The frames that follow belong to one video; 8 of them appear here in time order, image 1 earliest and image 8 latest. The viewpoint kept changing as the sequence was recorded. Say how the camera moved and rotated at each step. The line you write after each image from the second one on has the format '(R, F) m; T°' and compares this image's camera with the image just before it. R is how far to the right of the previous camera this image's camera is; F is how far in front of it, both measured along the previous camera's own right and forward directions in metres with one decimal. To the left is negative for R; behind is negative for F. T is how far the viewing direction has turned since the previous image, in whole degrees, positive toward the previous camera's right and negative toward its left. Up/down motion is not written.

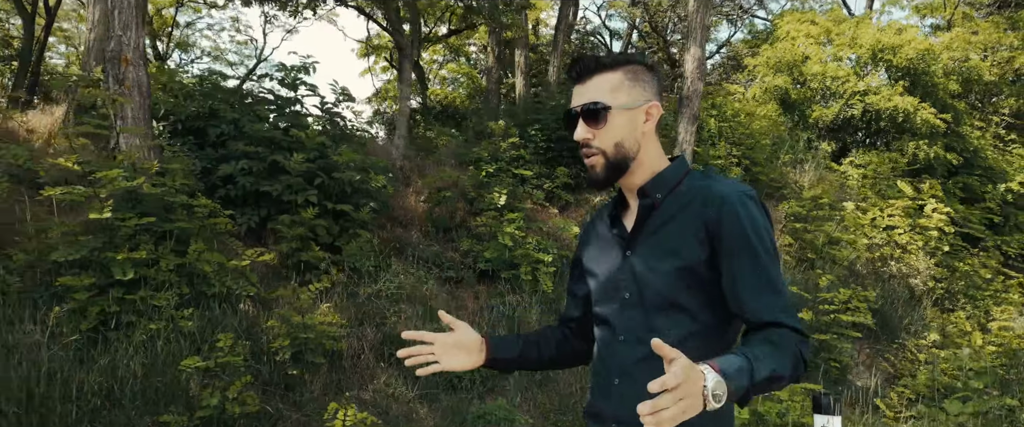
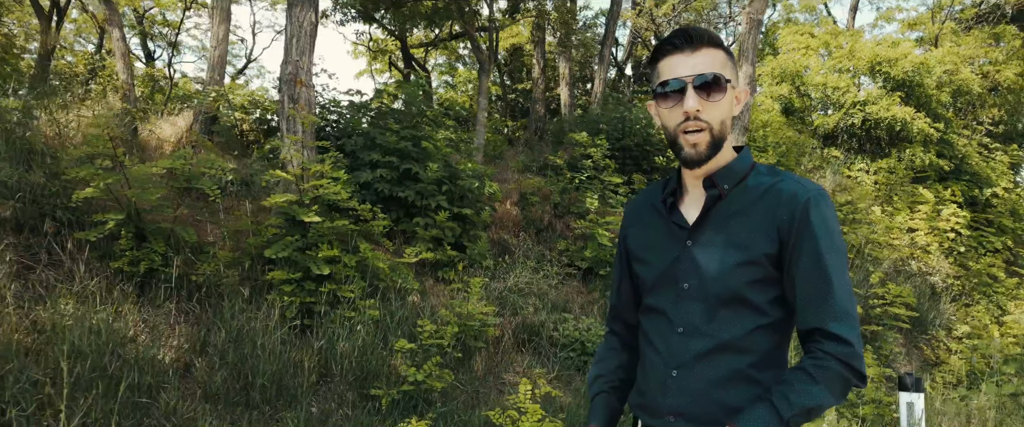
(-1.4, -0.7) m; +2°
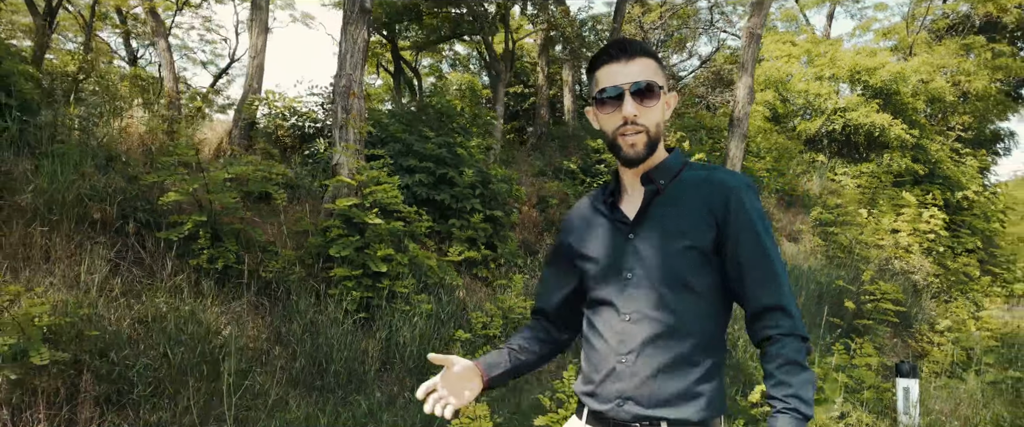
(-0.6, -0.5) m; +2°
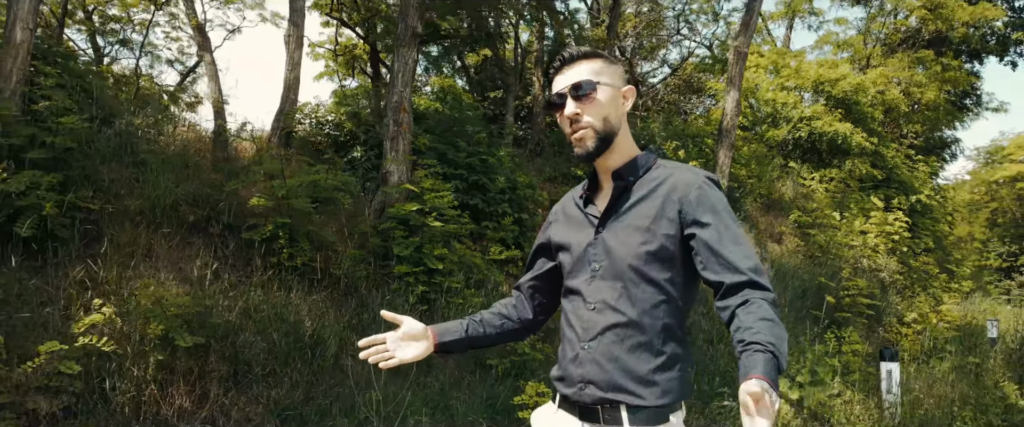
(-0.8, -0.7) m; +3°
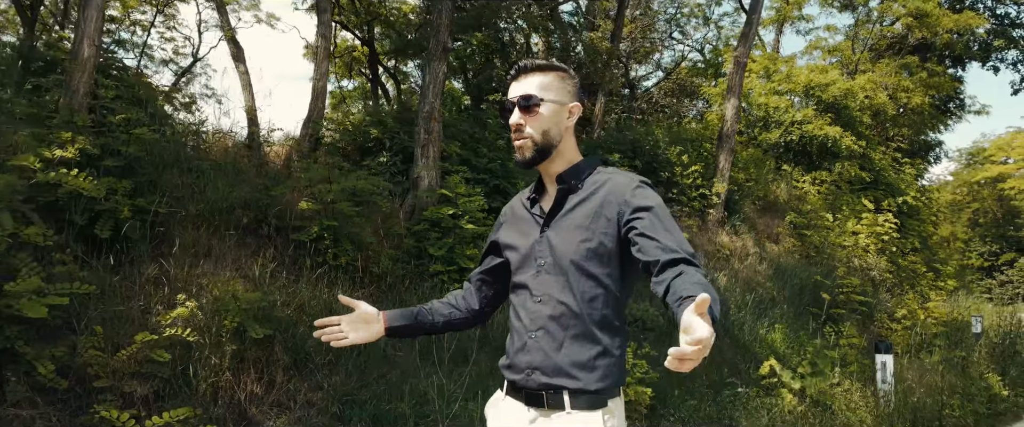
(-0.4, -0.5) m; +1°
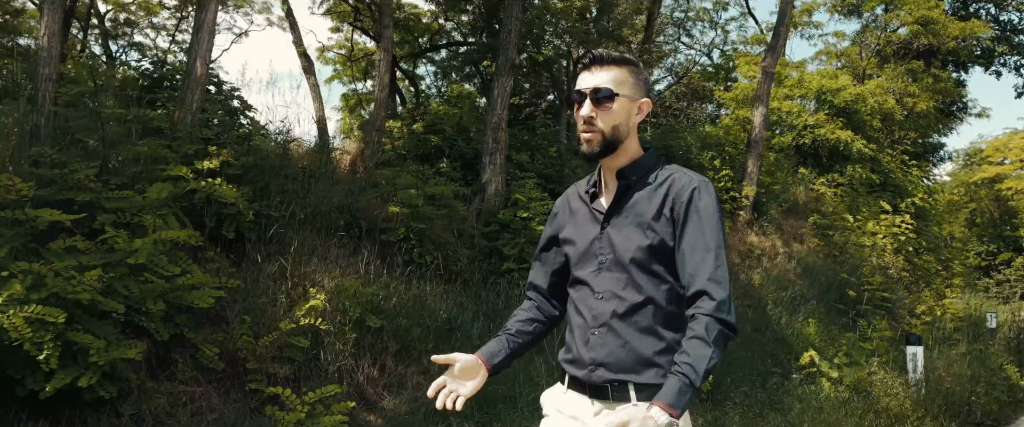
(-0.8, -0.6) m; 0°
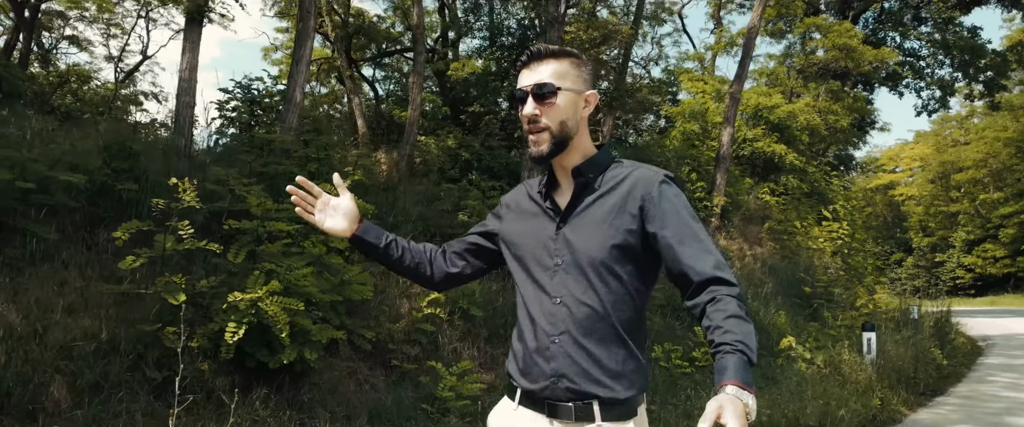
(-1.6, -1.2) m; +7°
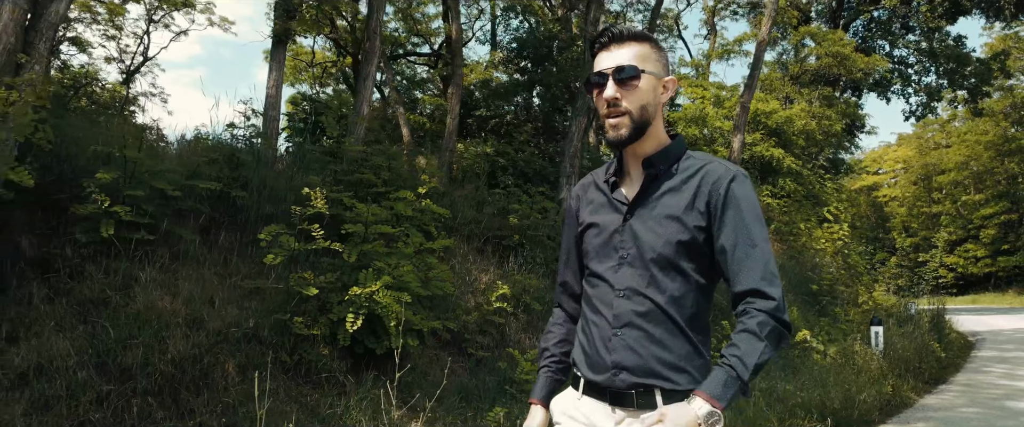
(-0.8, -0.7) m; +1°
